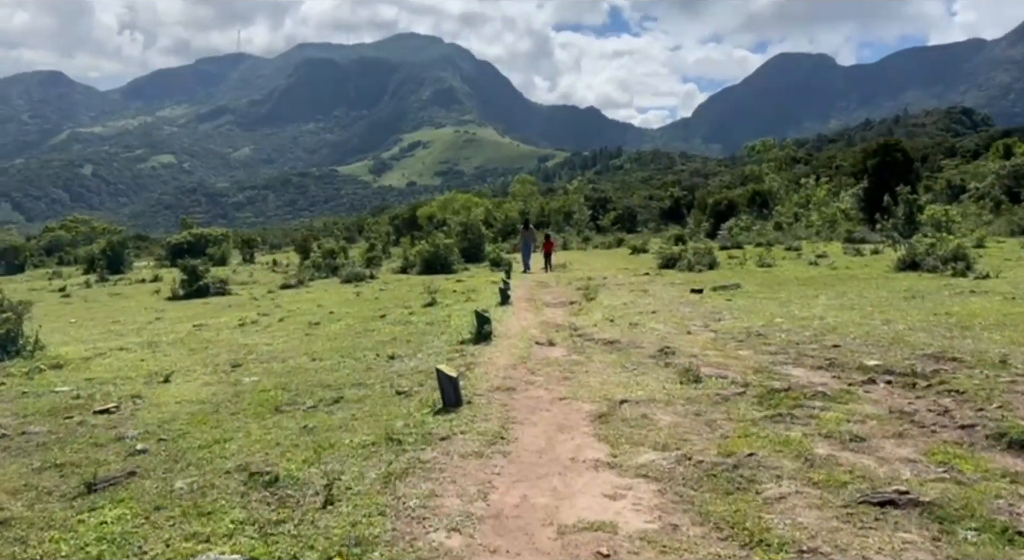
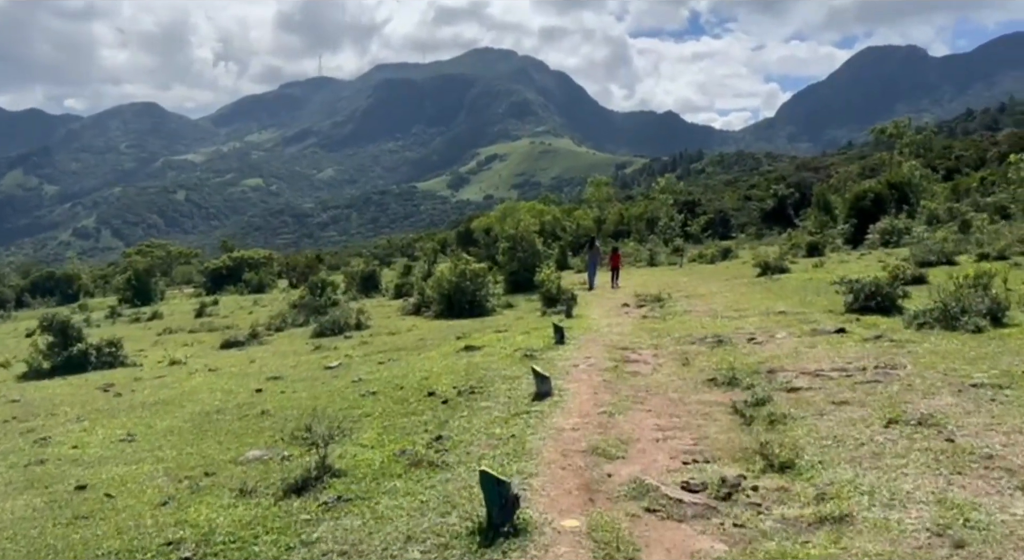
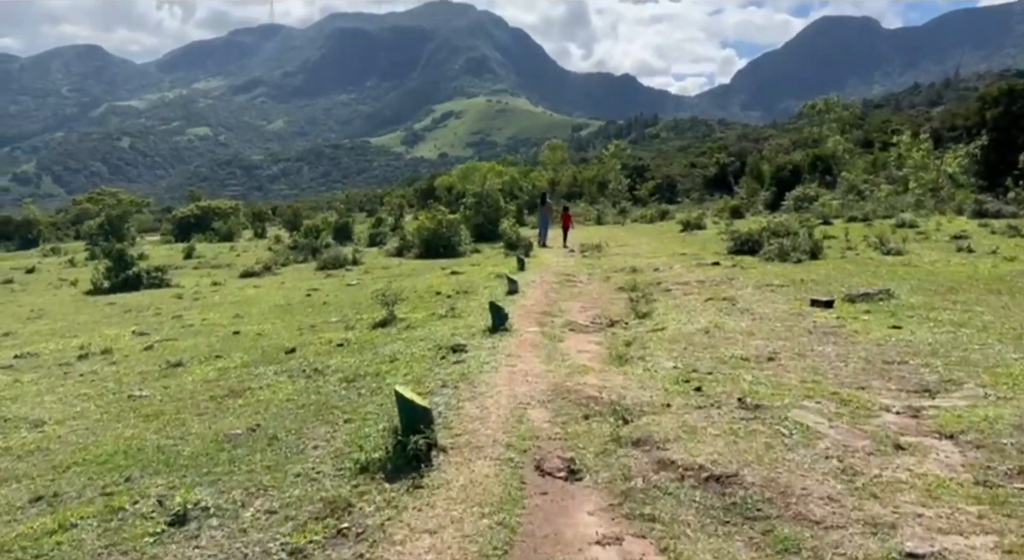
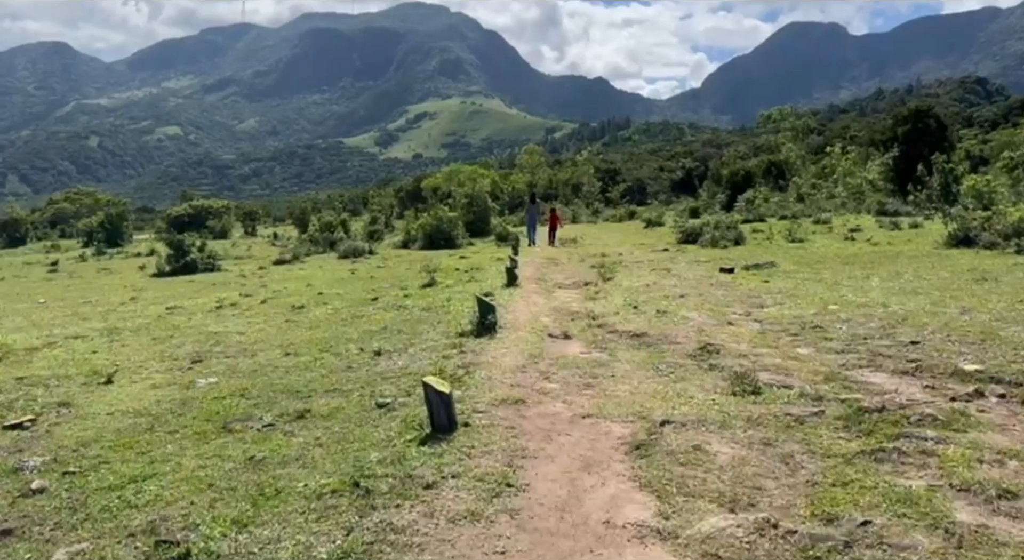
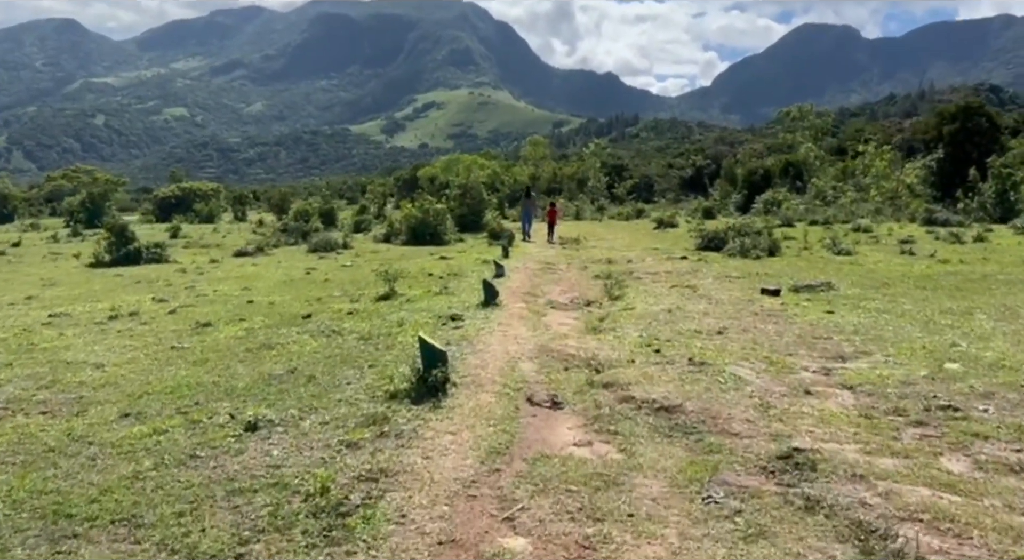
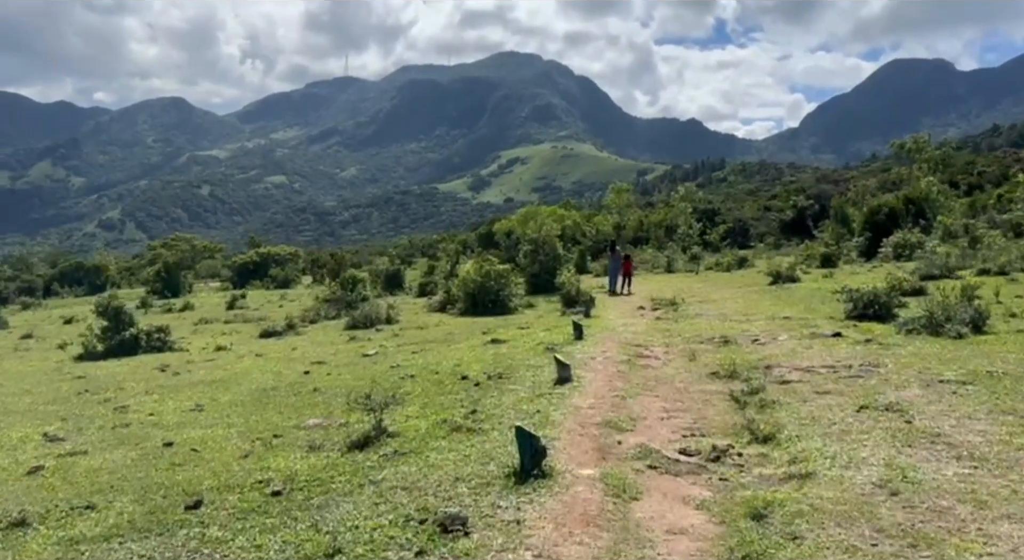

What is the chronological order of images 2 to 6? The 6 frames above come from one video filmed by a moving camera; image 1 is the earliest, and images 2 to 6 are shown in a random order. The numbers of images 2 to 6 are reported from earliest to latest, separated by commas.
4, 5, 3, 6, 2
